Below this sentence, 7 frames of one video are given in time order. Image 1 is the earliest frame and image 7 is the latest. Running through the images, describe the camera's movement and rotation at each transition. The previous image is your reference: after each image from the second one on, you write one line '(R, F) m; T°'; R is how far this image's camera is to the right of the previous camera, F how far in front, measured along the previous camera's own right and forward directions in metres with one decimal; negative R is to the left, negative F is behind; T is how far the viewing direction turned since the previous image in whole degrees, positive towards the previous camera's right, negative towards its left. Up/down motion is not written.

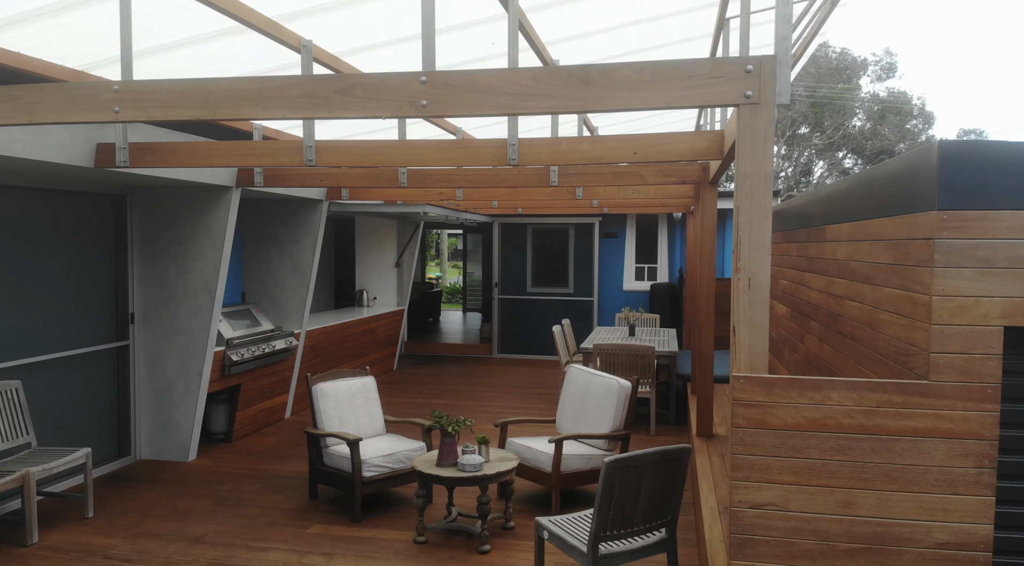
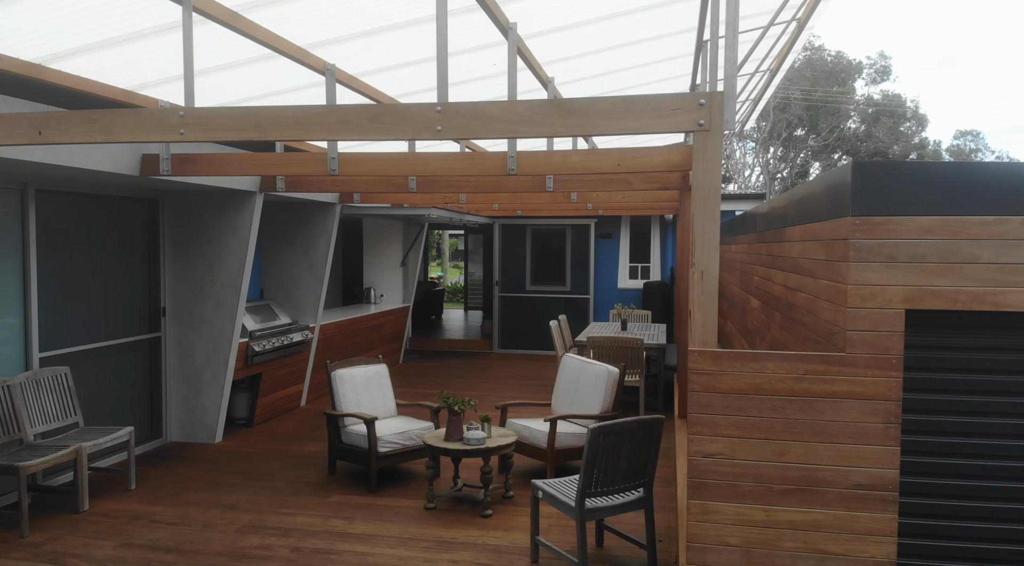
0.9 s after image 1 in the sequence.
(0.0, -0.5) m; 0°
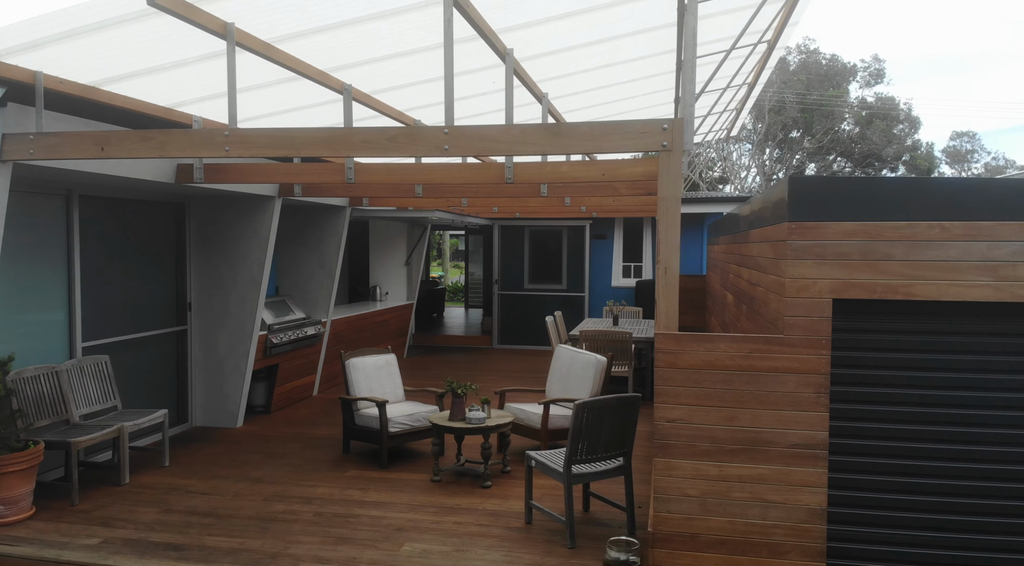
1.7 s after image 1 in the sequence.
(0.0, -0.6) m; 0°
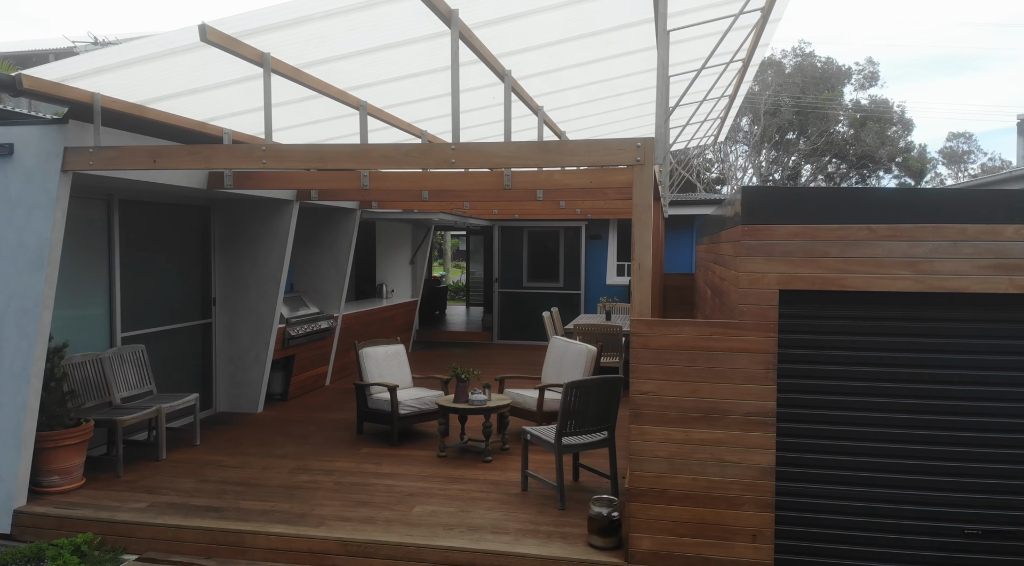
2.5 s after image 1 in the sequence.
(0.0, -0.6) m; 0°
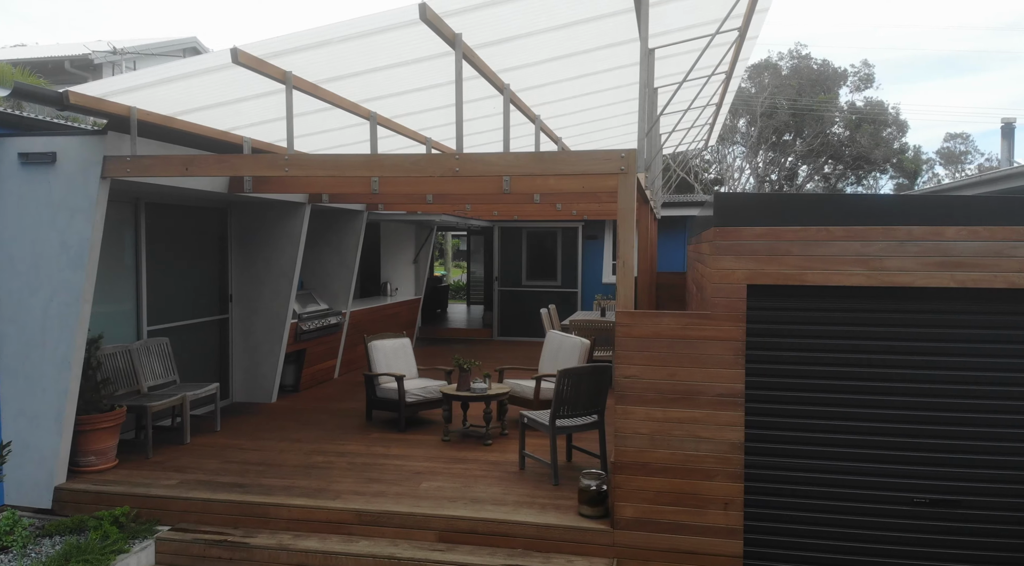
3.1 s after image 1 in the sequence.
(0.0, -0.5) m; 0°
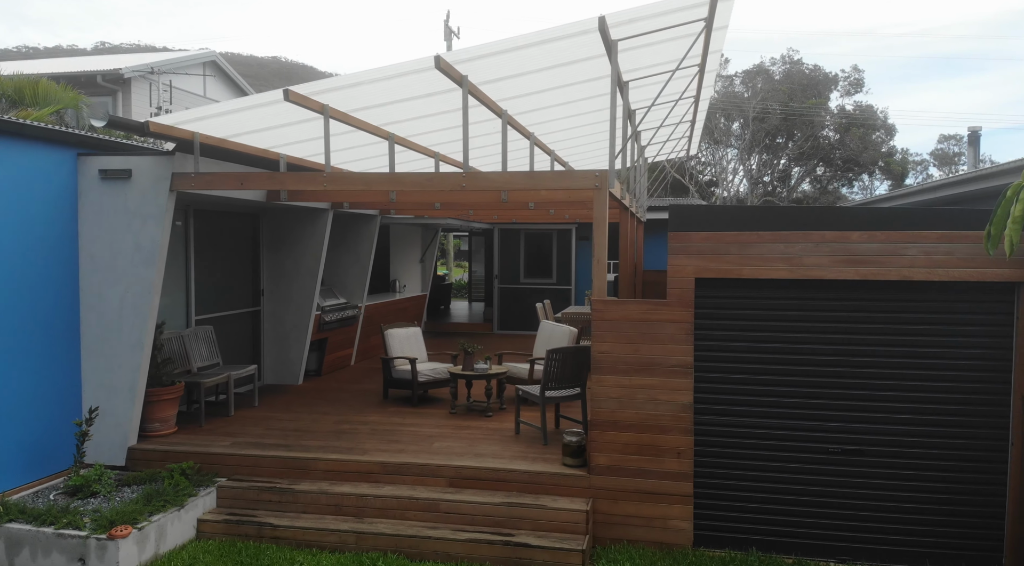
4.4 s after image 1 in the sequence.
(0.0, -1.1) m; 0°
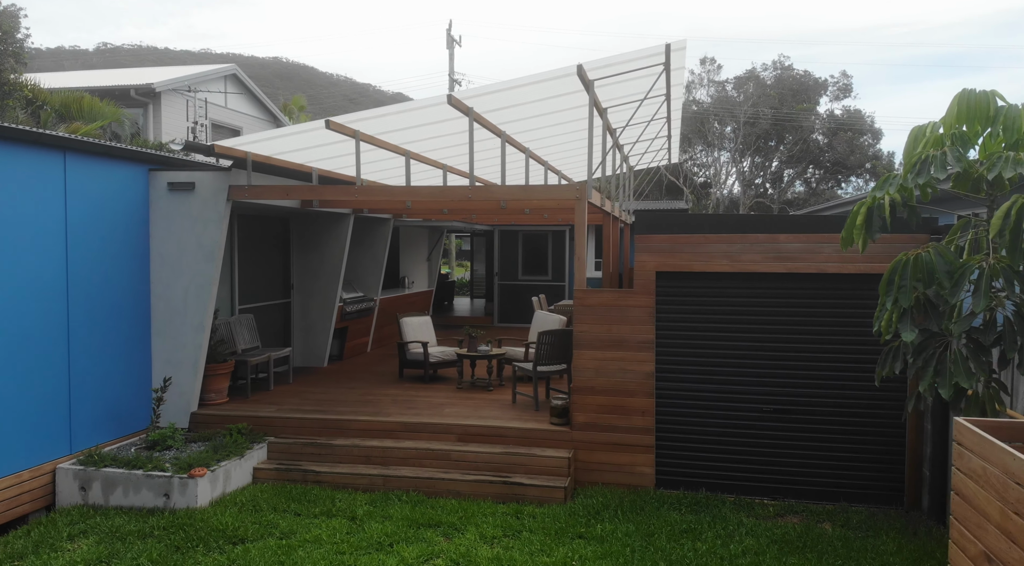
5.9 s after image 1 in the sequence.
(0.0, -1.4) m; 0°
